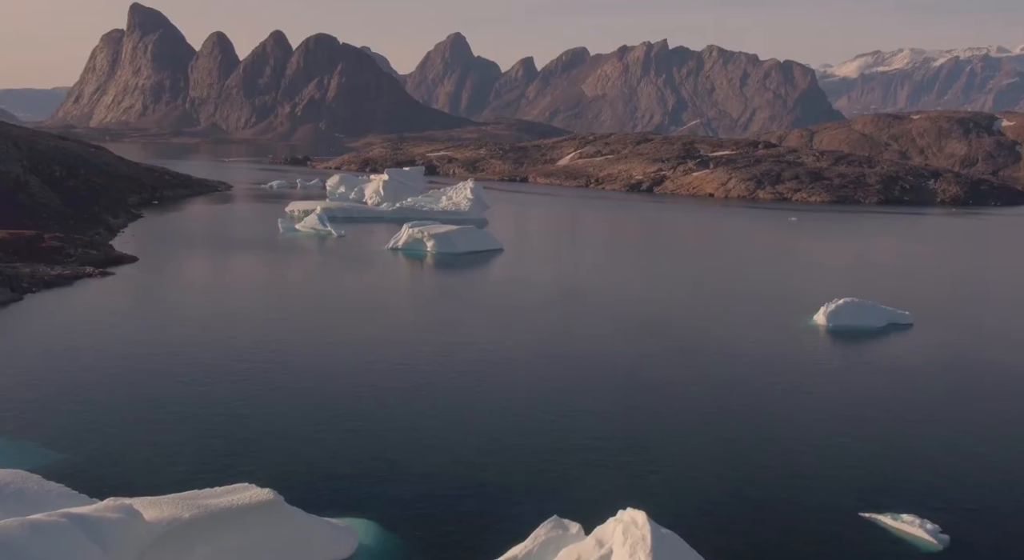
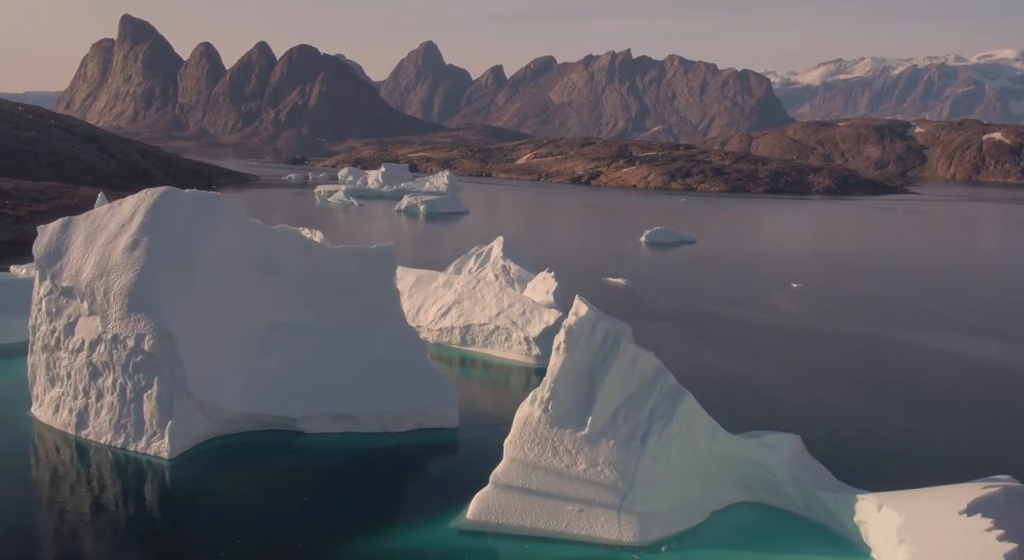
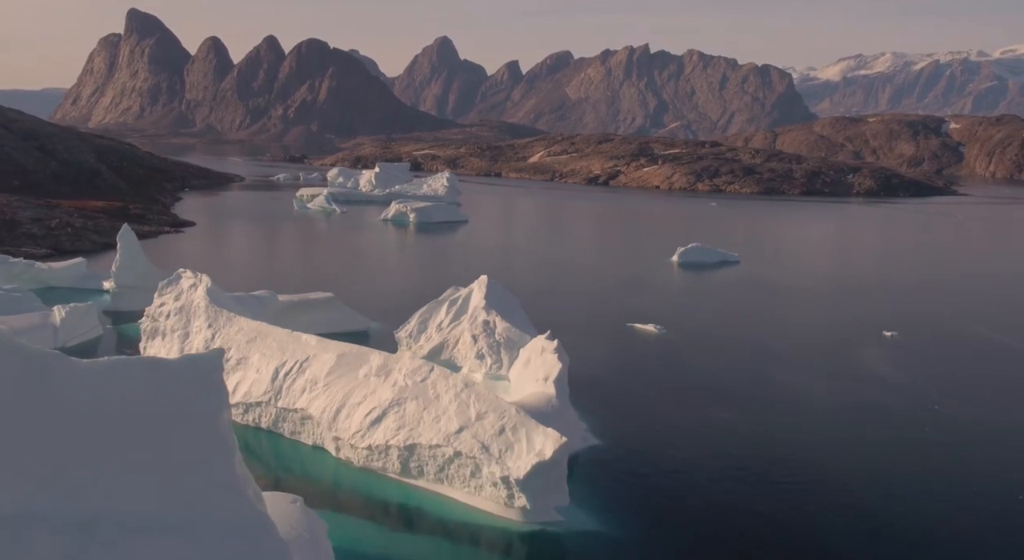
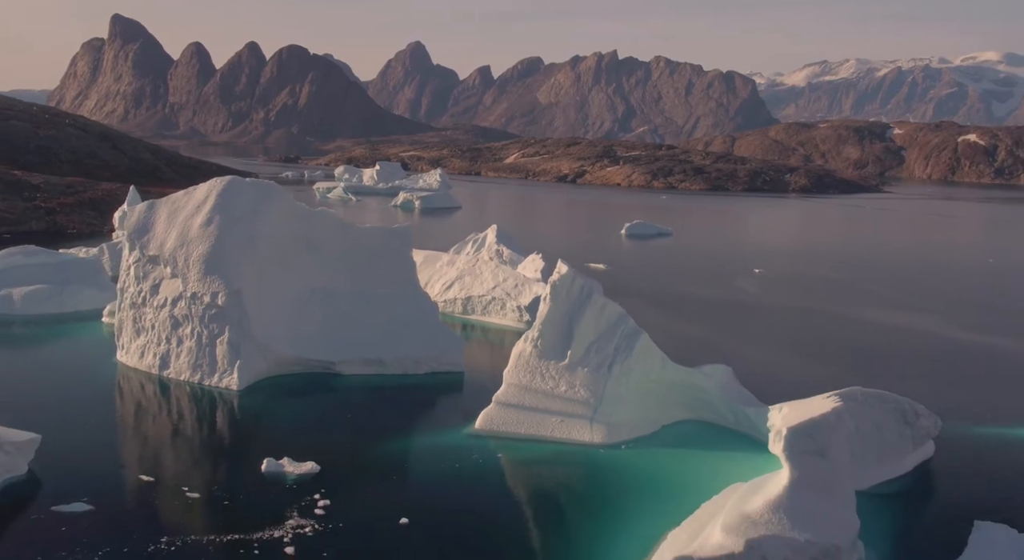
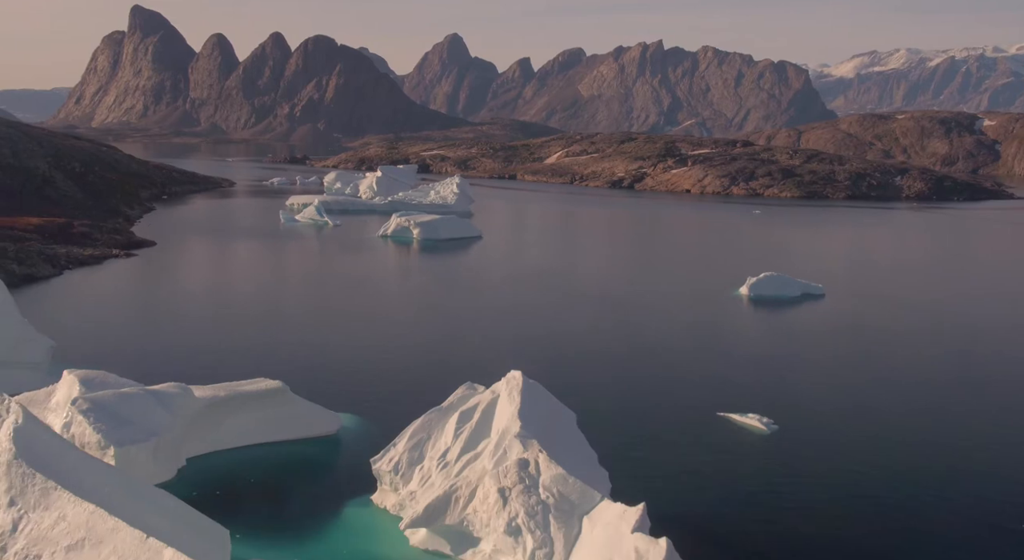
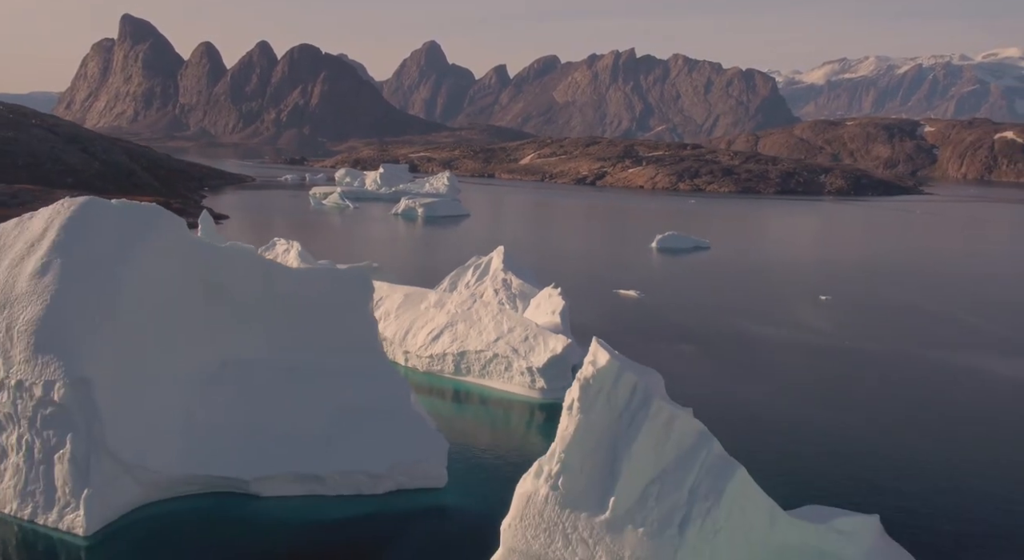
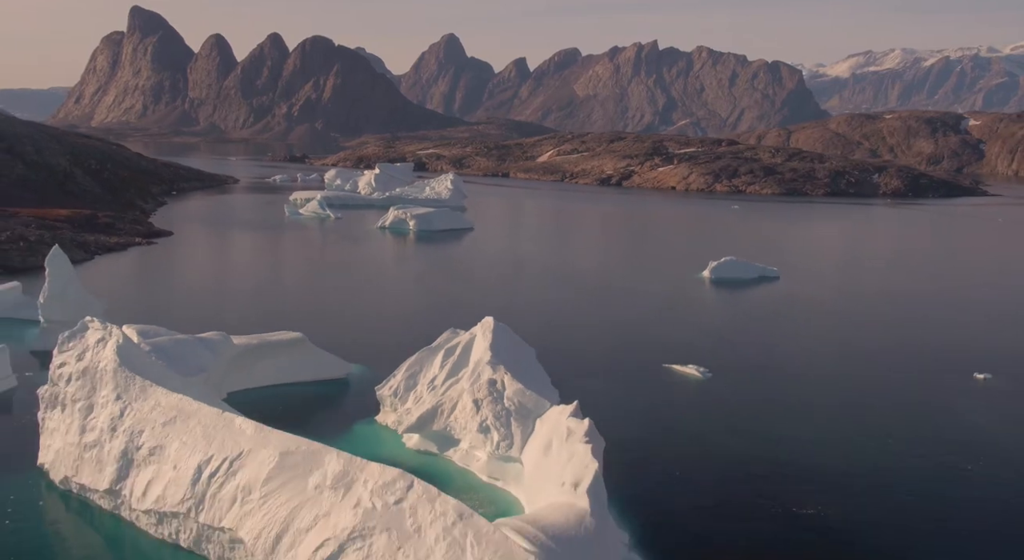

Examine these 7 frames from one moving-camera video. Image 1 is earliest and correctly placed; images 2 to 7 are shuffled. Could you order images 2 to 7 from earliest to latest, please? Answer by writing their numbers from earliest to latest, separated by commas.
5, 7, 3, 6, 2, 4
